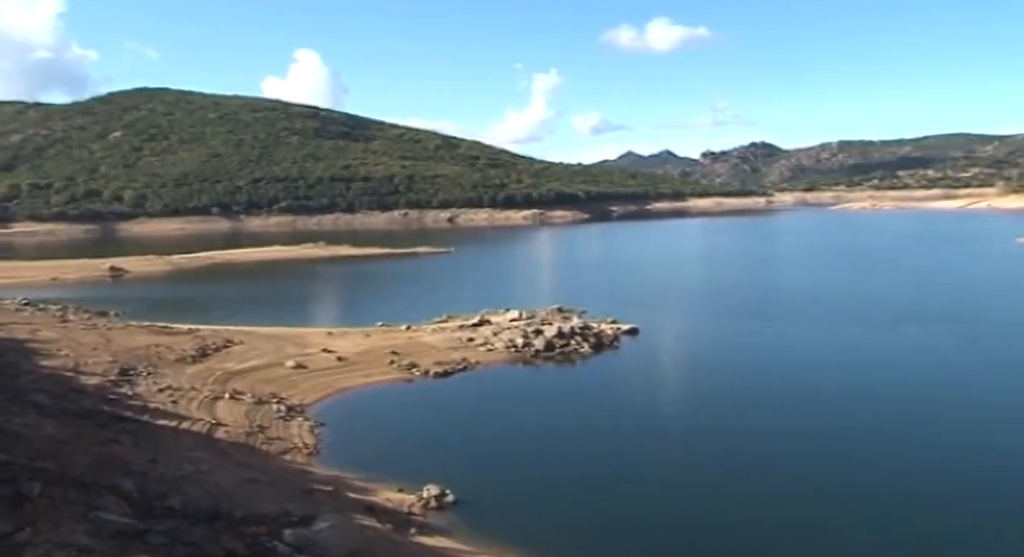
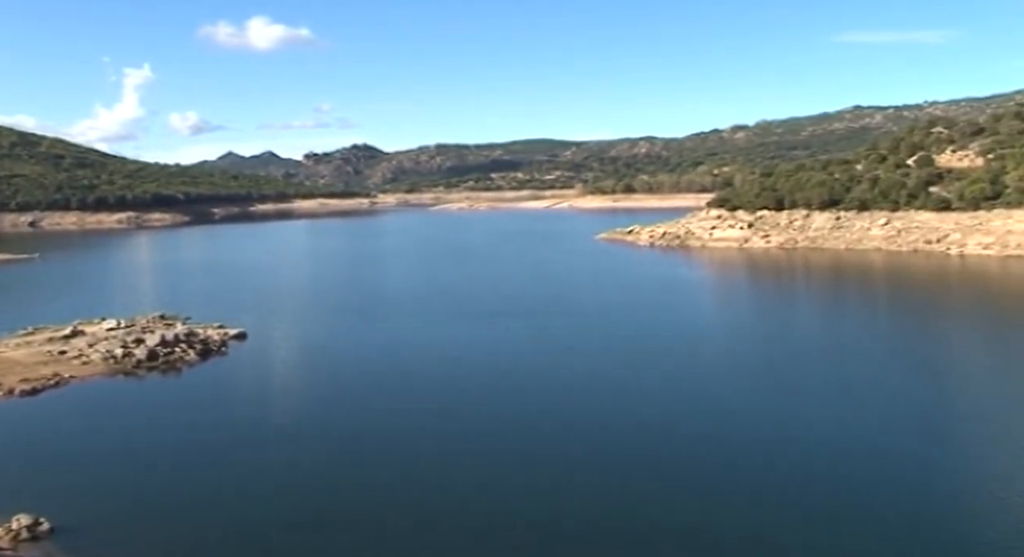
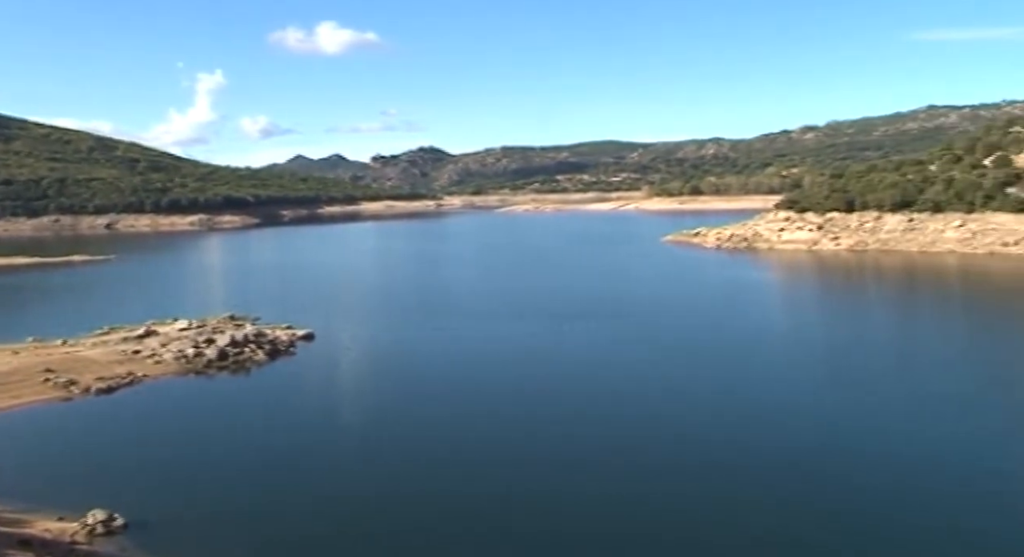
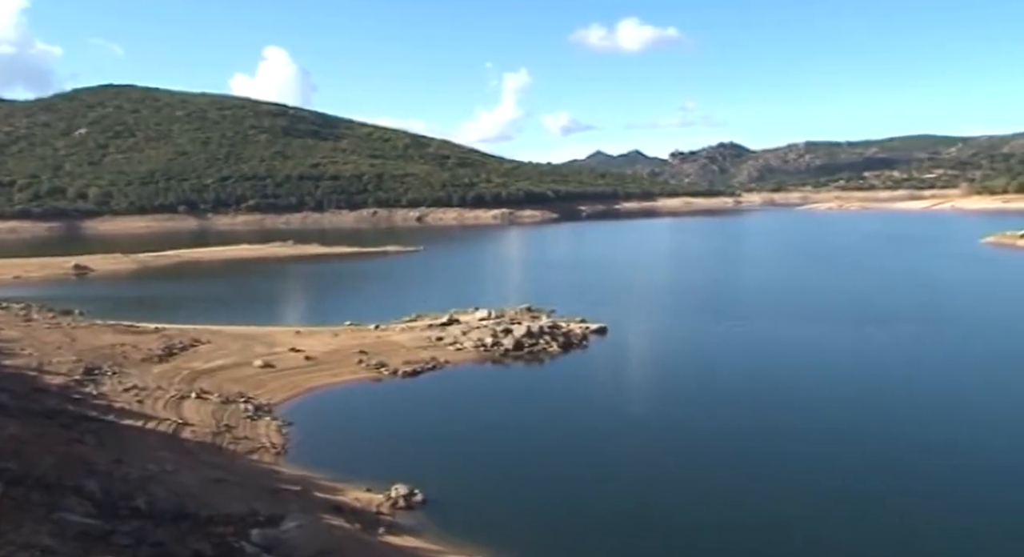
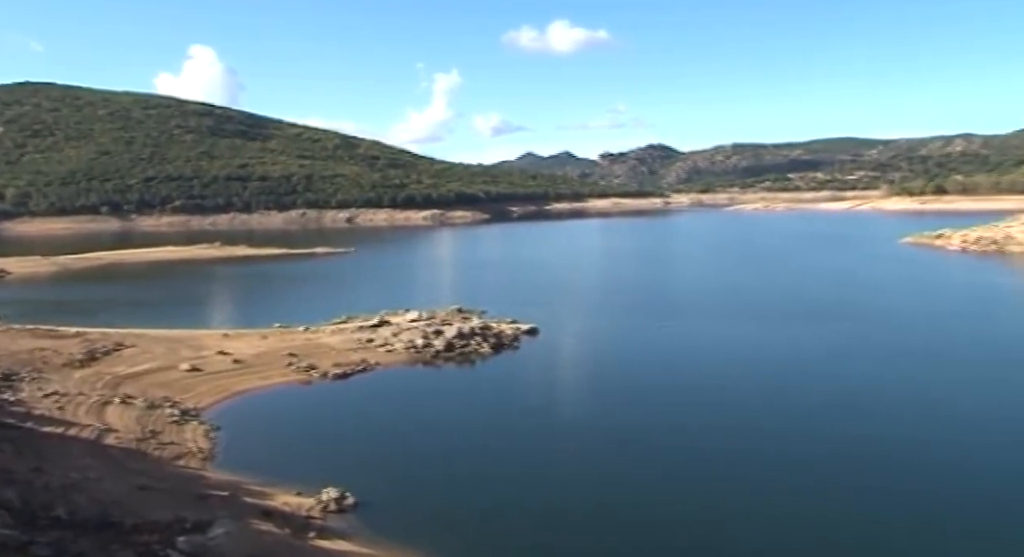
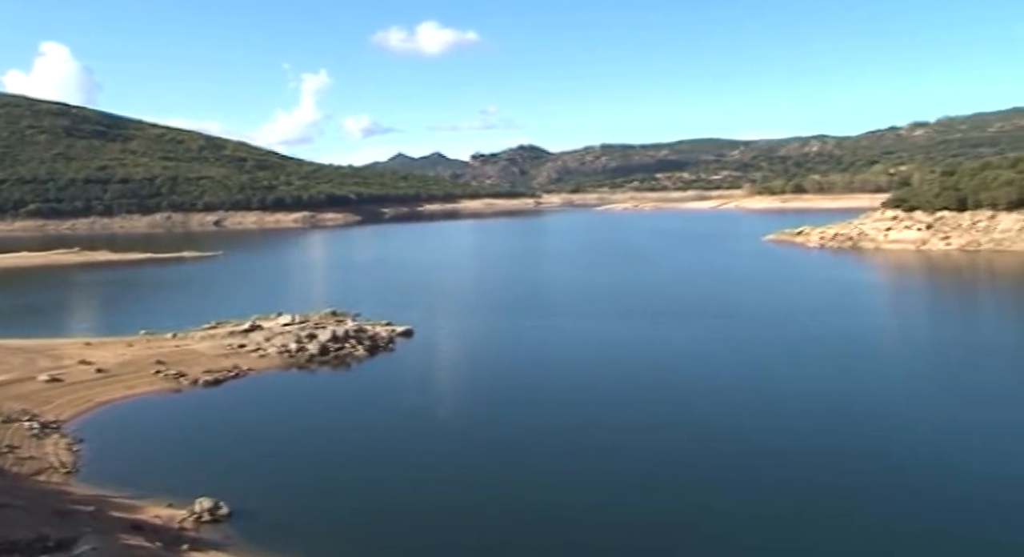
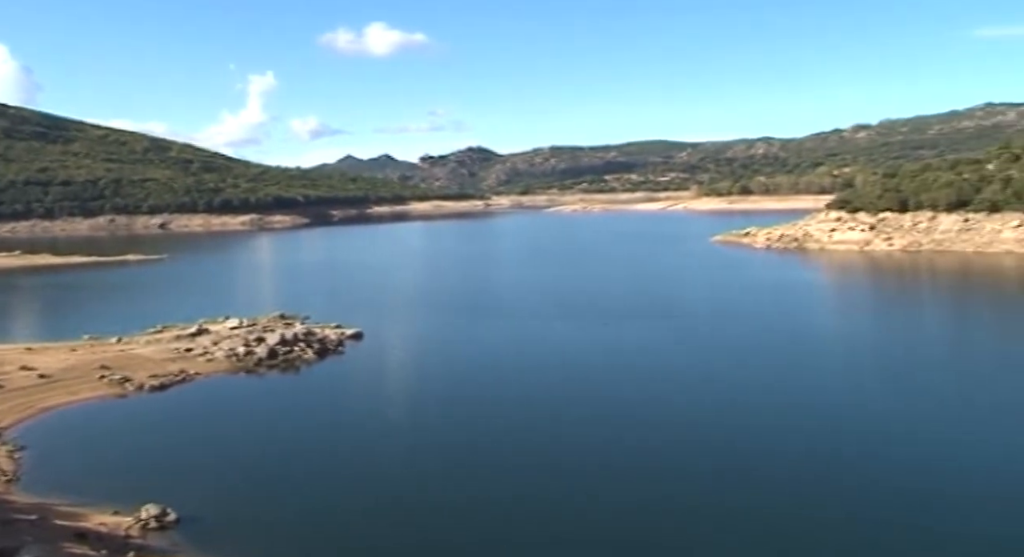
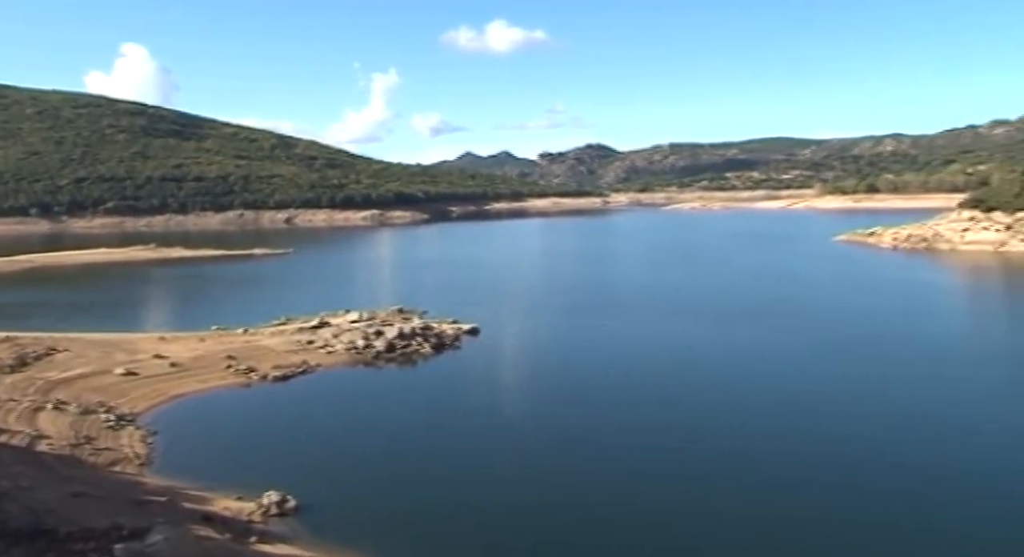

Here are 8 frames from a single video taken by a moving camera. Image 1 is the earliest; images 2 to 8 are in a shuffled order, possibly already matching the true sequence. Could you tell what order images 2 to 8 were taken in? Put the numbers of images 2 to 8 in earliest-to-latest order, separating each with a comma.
4, 5, 8, 6, 7, 3, 2
